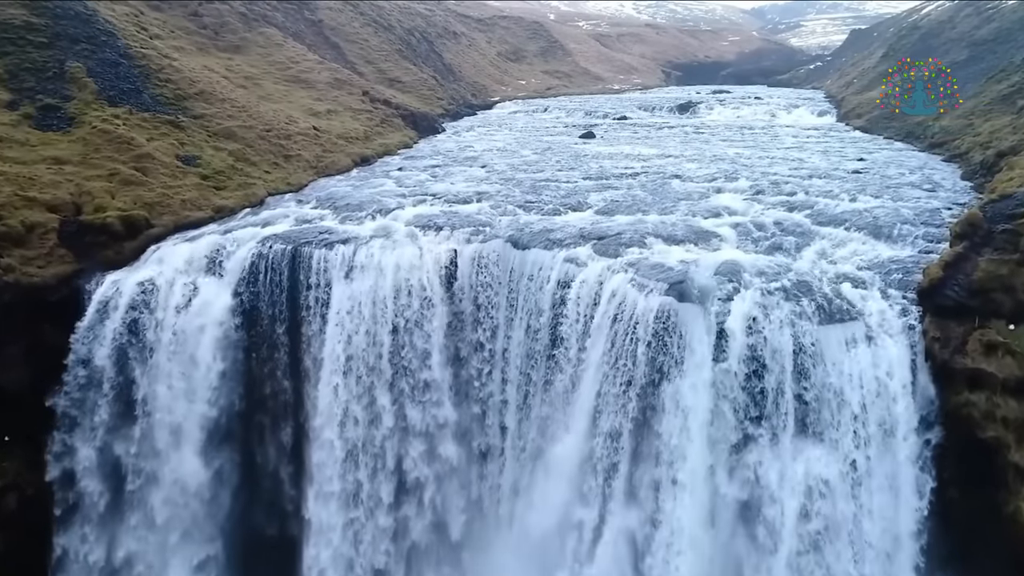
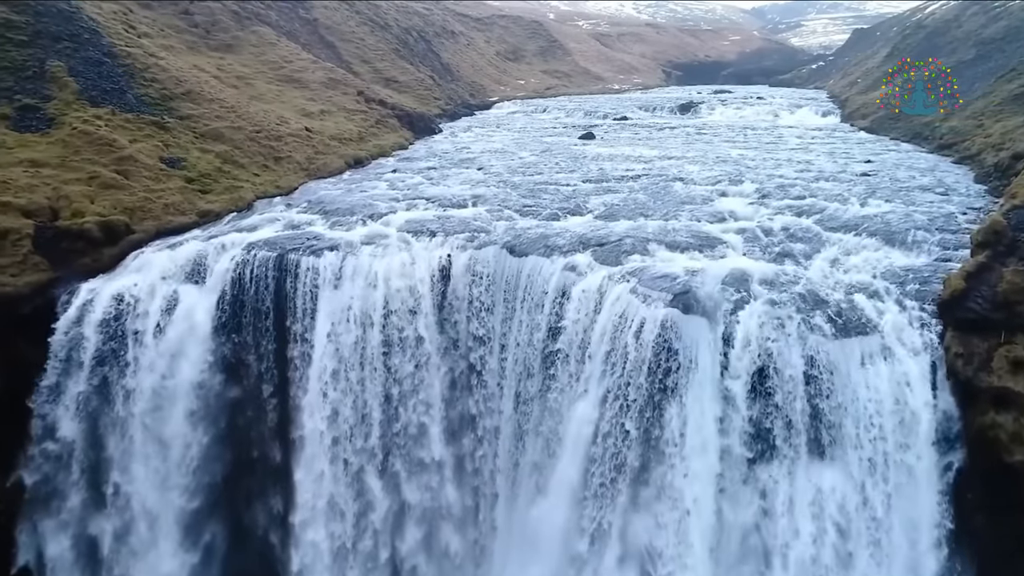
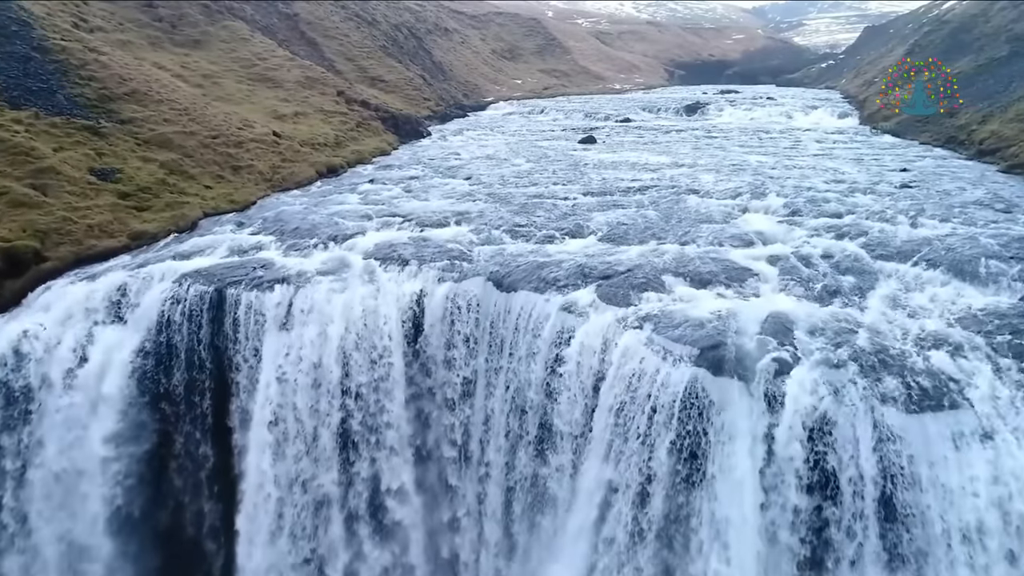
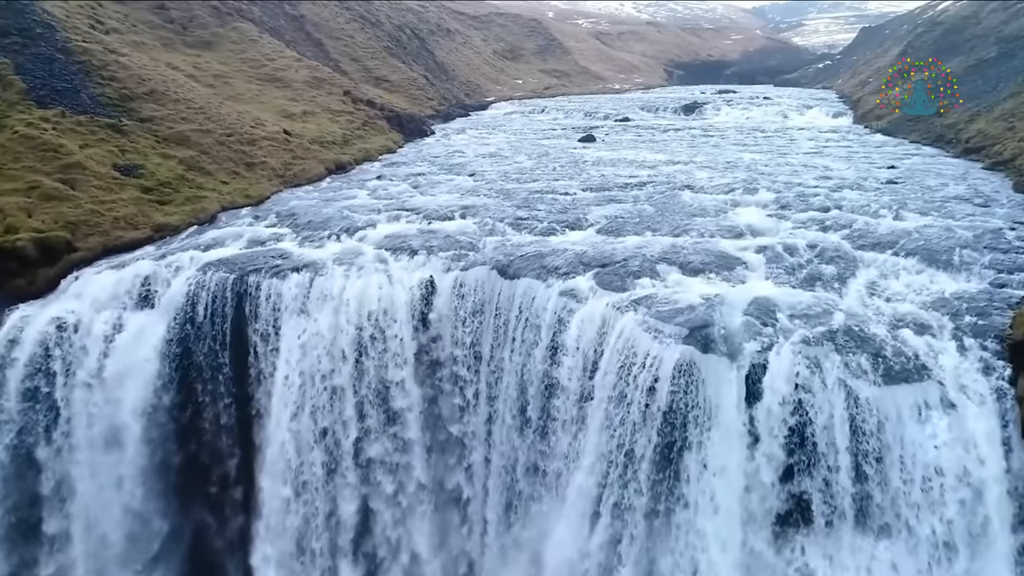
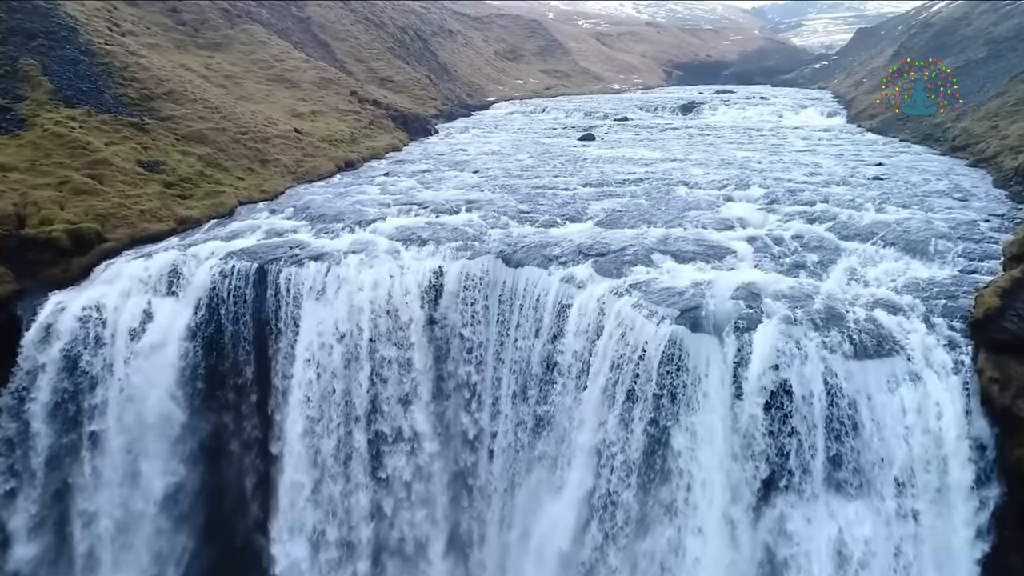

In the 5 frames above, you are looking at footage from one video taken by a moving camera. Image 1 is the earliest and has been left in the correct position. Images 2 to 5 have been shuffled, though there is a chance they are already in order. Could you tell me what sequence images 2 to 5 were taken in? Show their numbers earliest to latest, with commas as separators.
2, 5, 4, 3
